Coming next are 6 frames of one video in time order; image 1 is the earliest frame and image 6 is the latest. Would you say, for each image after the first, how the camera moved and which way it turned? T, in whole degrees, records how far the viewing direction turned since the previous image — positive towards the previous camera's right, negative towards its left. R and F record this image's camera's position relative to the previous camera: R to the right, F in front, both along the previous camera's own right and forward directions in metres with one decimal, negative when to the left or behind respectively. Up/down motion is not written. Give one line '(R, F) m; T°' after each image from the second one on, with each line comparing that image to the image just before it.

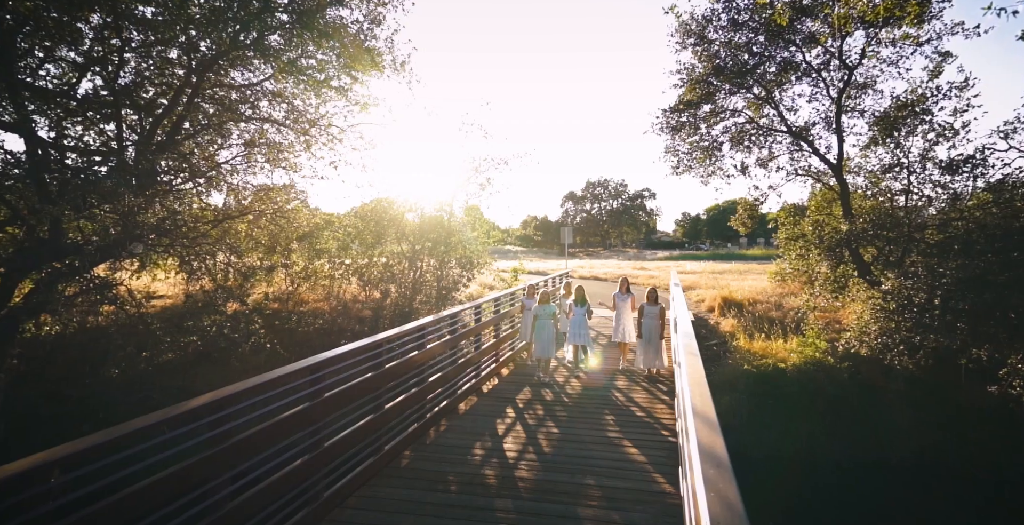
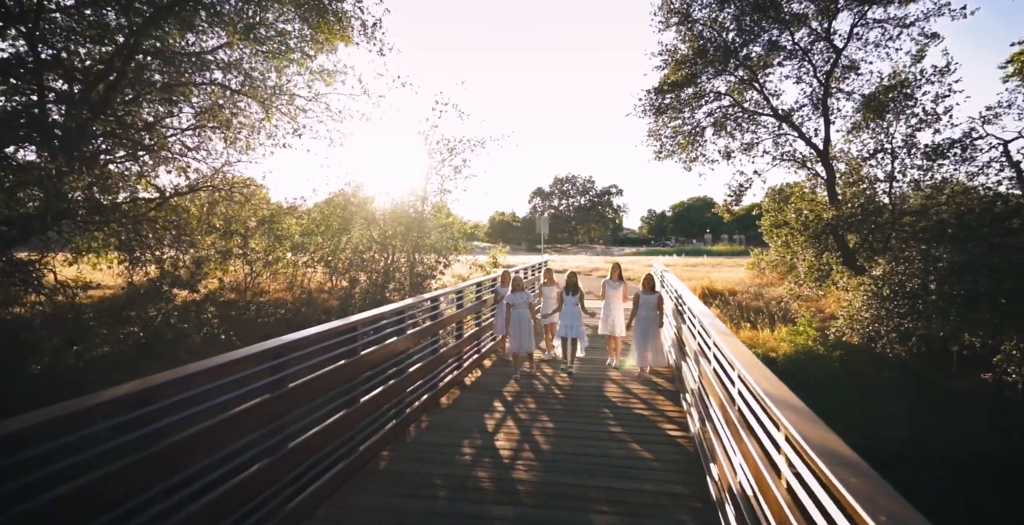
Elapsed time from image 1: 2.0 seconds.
(-0.2, +0.7) m; +4°
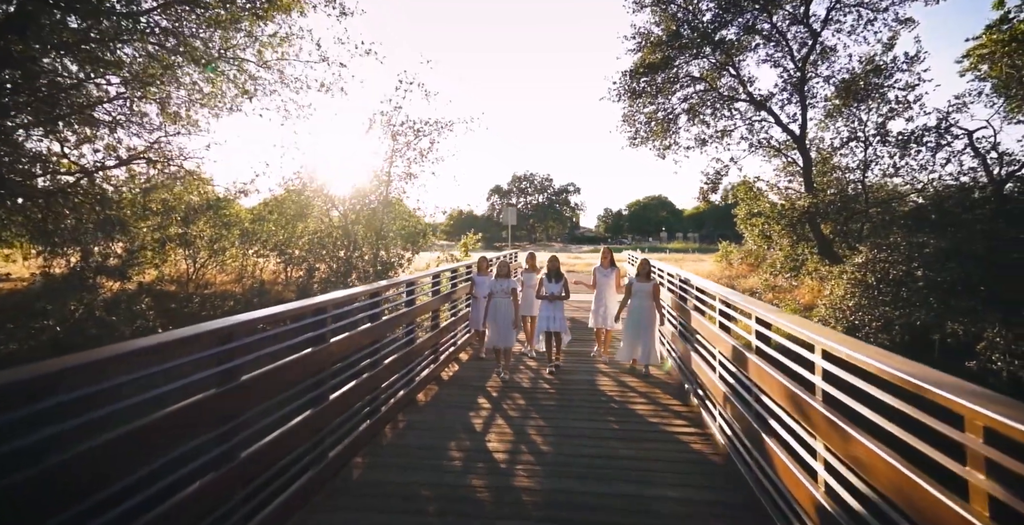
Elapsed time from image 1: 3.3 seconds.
(-0.3, +0.7) m; +5°
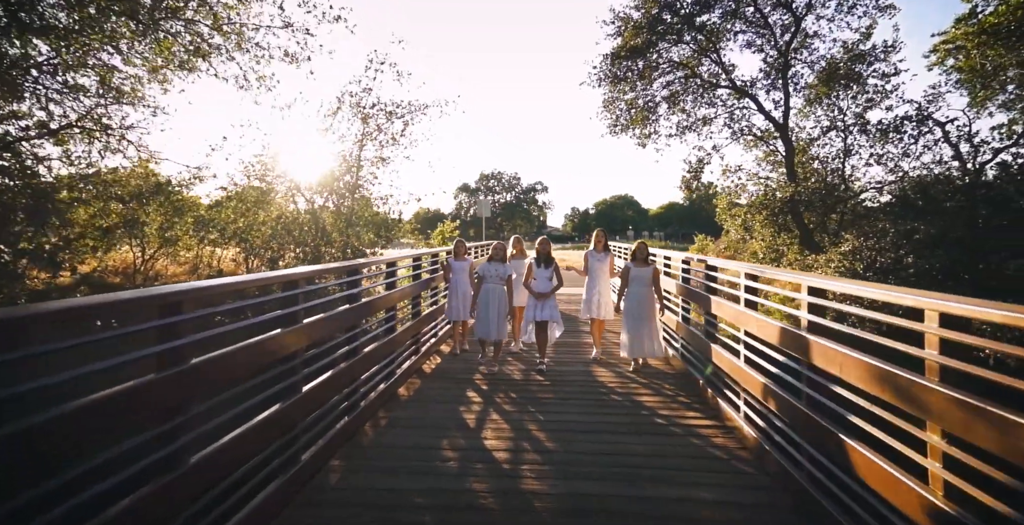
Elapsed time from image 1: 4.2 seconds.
(-0.2, +0.5) m; +4°
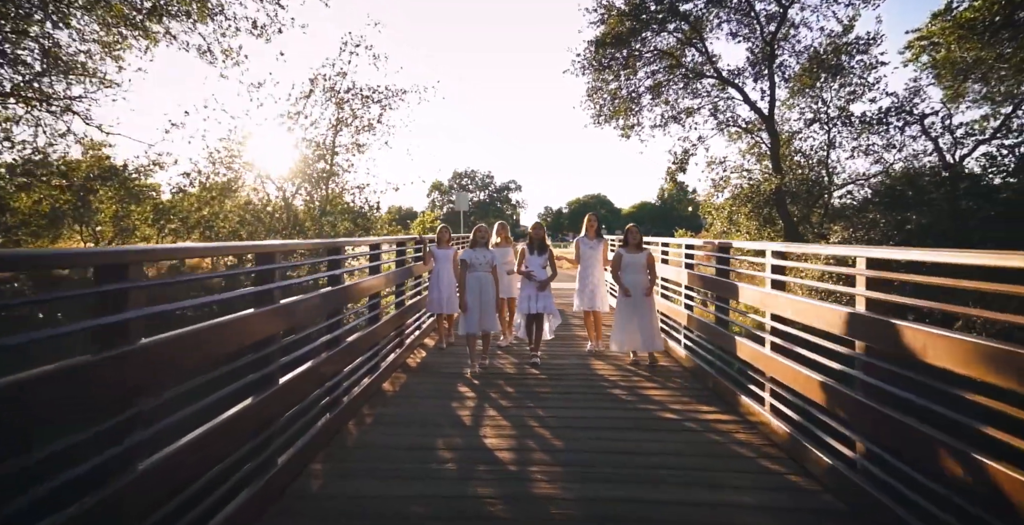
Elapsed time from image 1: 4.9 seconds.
(-0.2, +0.4) m; +3°
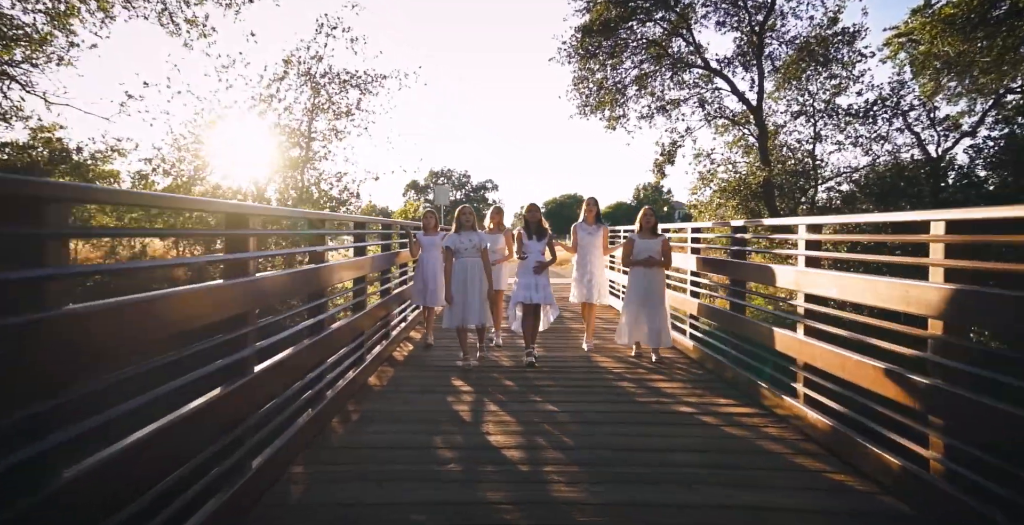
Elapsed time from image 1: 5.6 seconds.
(-0.2, +0.4) m; +3°
